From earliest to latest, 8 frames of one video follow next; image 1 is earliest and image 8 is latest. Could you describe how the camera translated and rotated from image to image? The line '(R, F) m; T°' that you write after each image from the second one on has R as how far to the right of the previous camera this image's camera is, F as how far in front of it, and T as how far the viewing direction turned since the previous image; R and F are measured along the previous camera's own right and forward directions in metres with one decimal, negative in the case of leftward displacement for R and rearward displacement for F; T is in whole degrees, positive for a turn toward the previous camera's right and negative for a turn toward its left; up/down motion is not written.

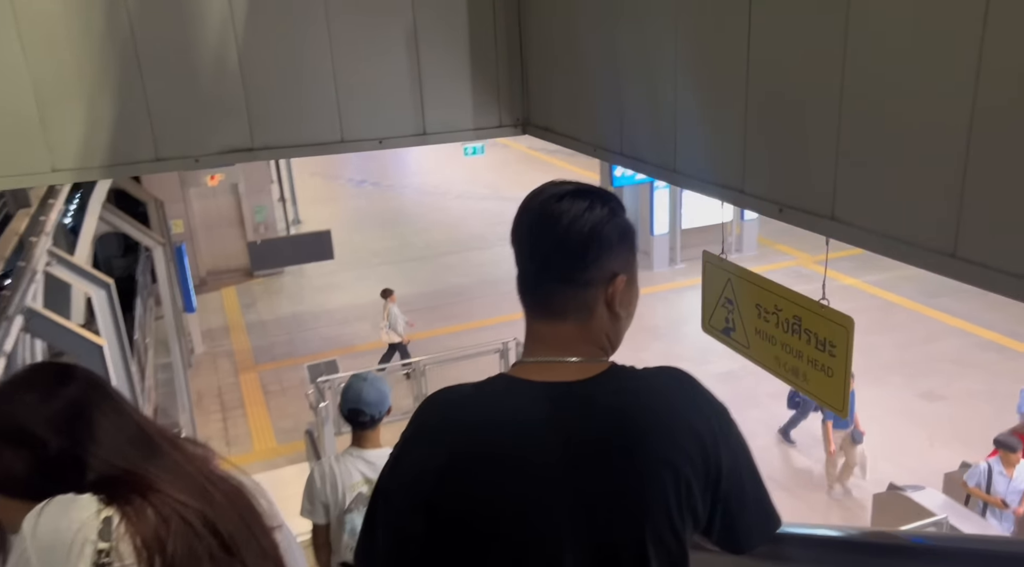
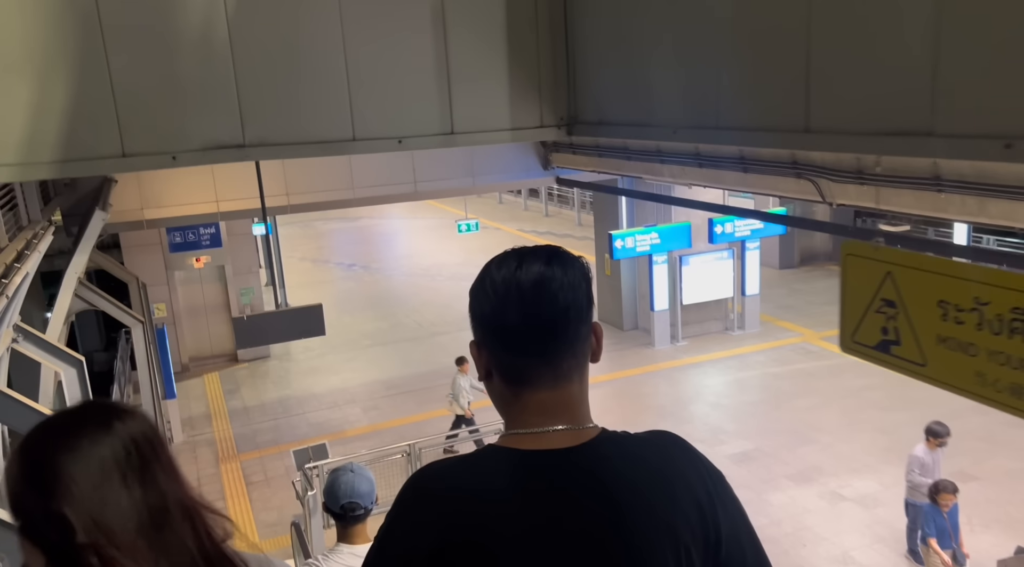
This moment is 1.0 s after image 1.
(-0.1, +0.4) m; +1°
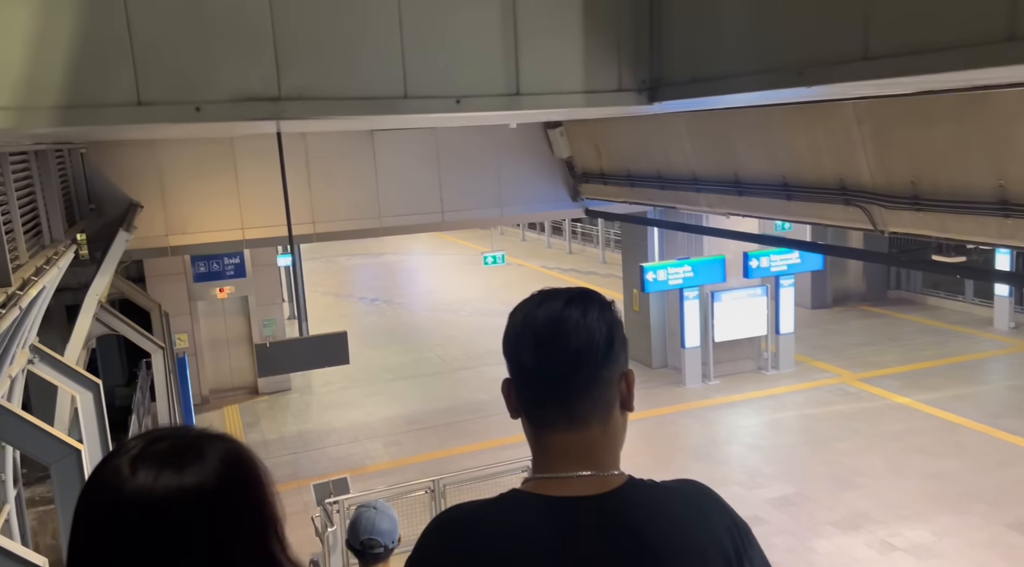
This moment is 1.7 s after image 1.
(-0.1, +0.3) m; -1°
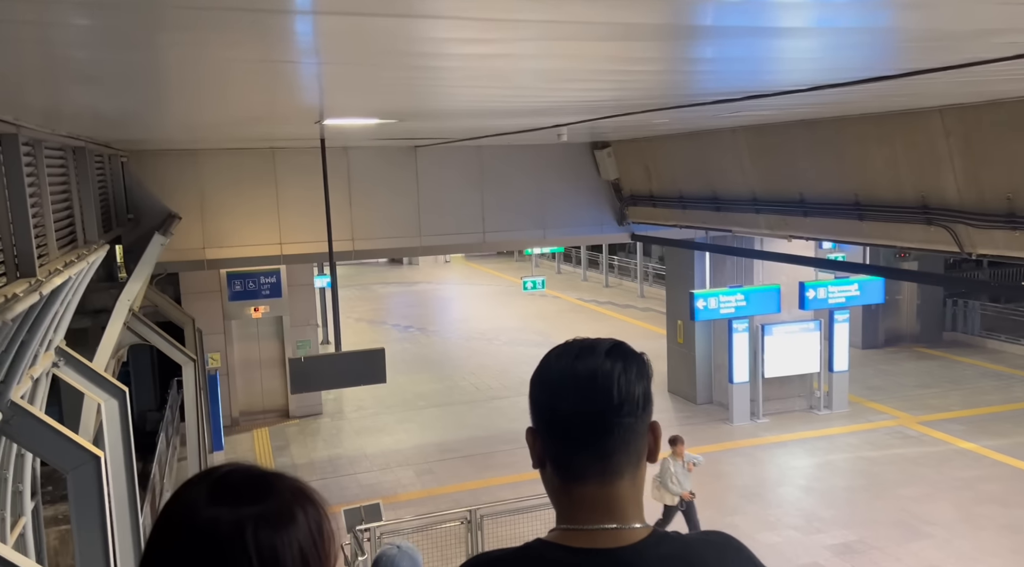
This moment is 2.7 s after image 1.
(-0.1, +0.4) m; -2°
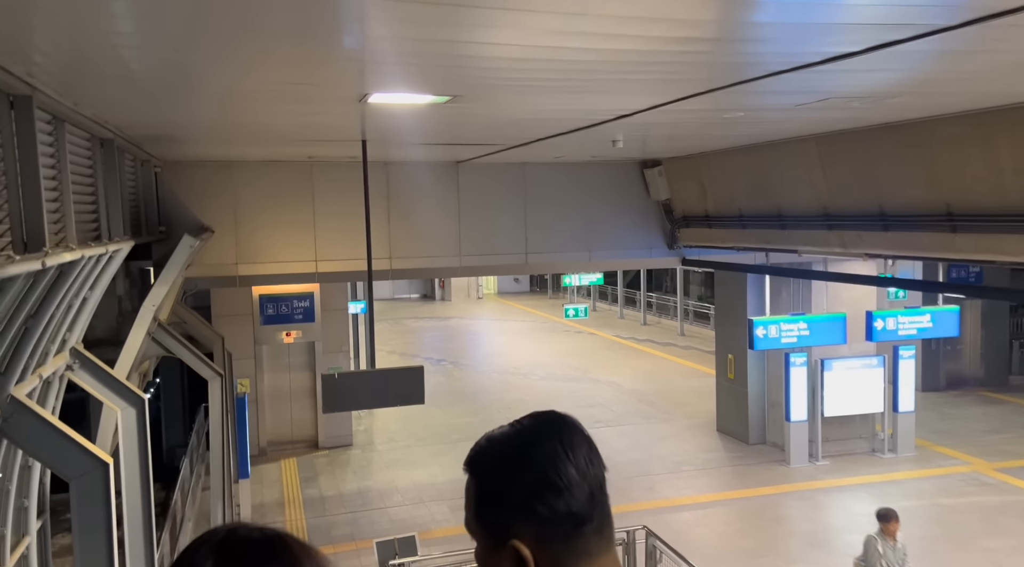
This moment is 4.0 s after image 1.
(-0.2, +0.5) m; -2°
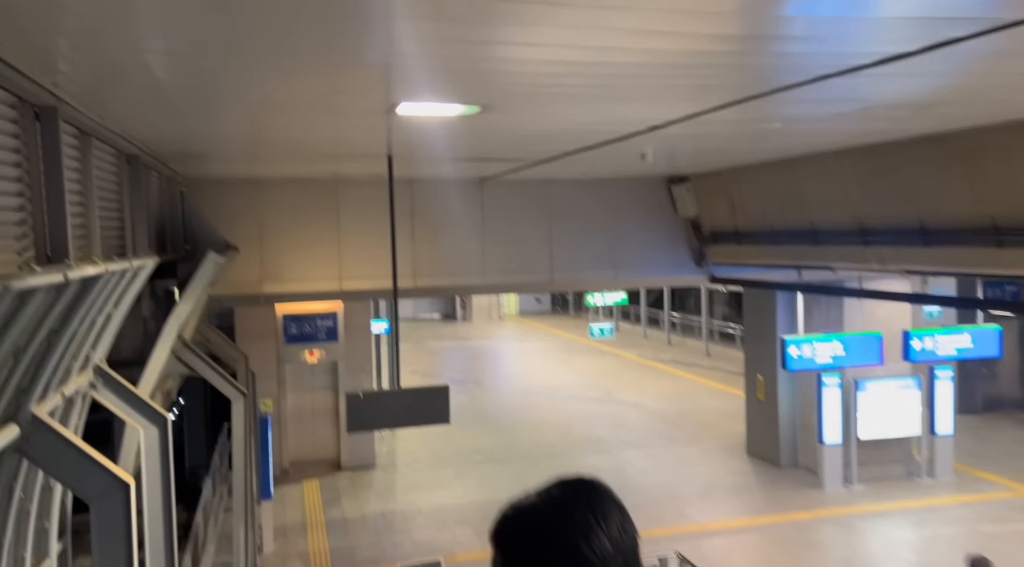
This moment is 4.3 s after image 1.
(-0.1, +0.1) m; -1°
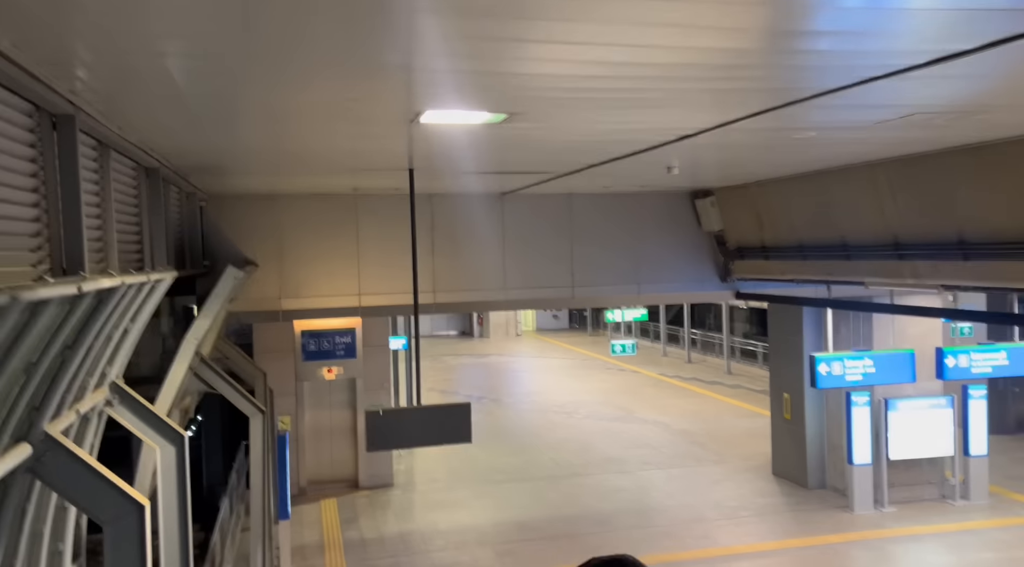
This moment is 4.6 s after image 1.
(-0.1, +0.2) m; -1°
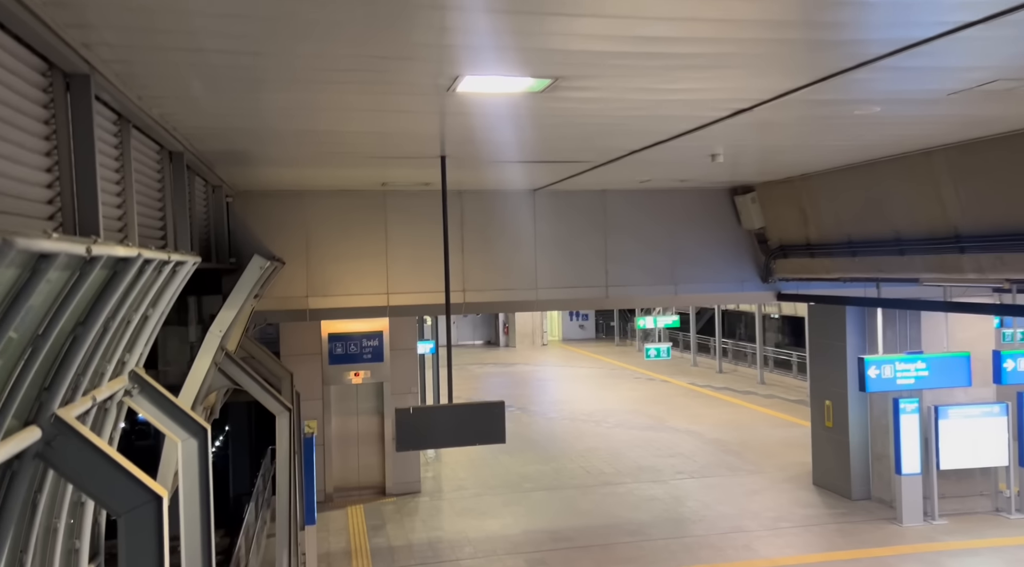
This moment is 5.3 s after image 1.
(-0.1, +0.3) m; -2°
